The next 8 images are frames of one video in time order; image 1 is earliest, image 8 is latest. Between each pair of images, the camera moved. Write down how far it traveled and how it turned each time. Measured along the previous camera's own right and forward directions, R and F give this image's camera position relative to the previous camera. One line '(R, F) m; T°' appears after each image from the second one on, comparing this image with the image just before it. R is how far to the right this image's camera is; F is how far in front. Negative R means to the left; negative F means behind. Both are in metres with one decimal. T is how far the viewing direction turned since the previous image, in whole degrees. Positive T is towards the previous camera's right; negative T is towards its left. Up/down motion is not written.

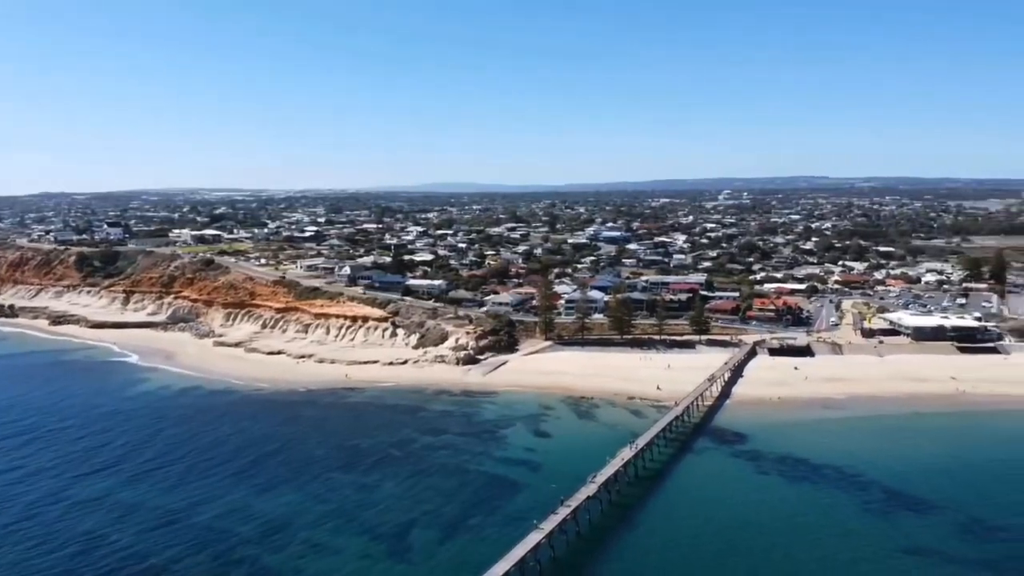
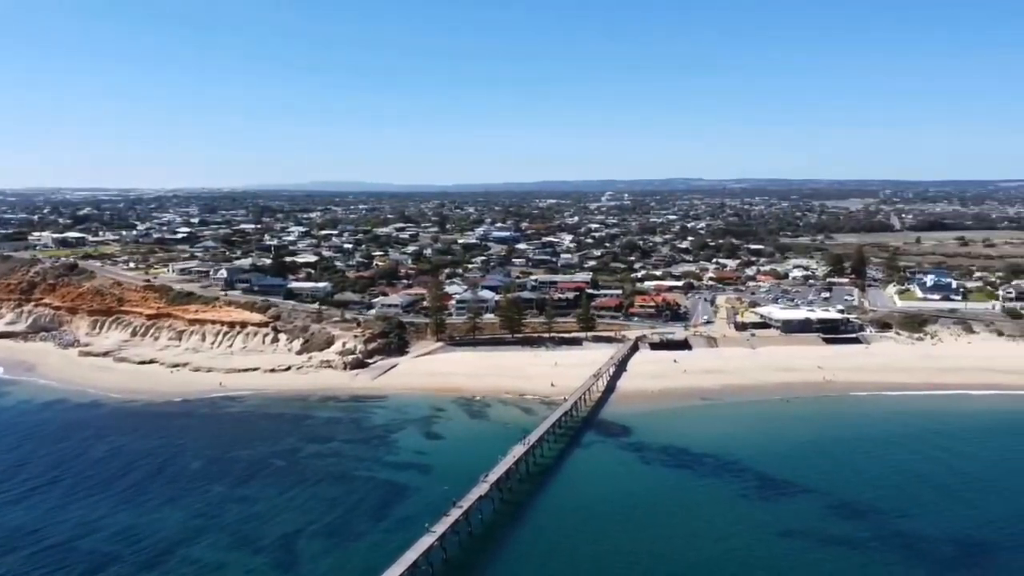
(-0.2, +0.4) m; +8°
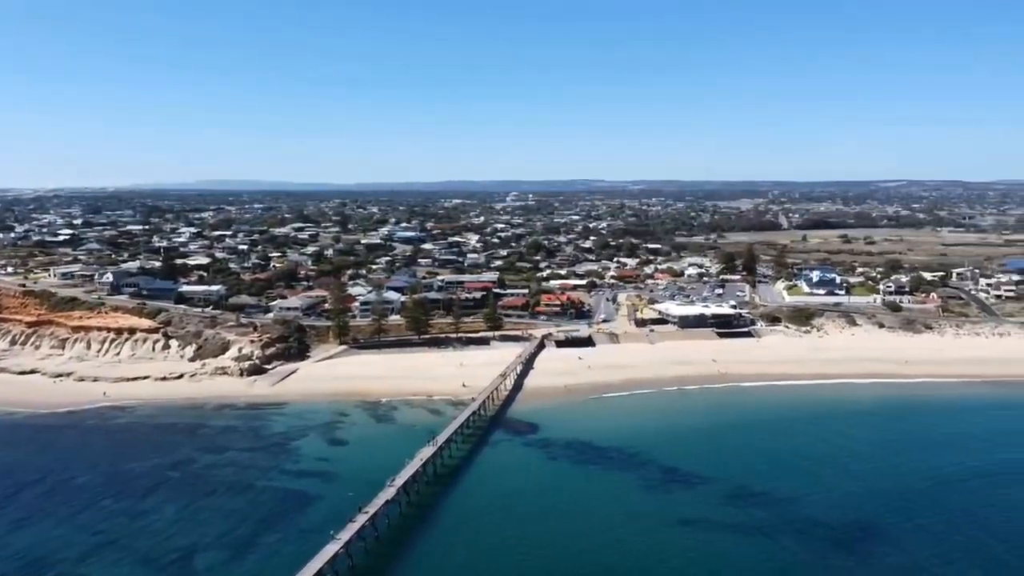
(-0.1, +0.2) m; +7°
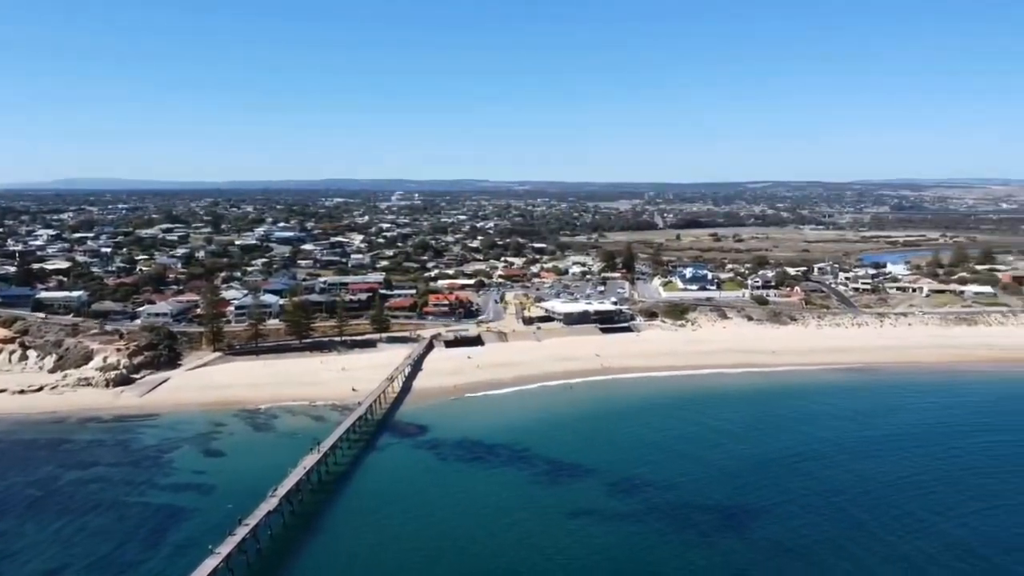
(+0.2, +0.1) m; +8°
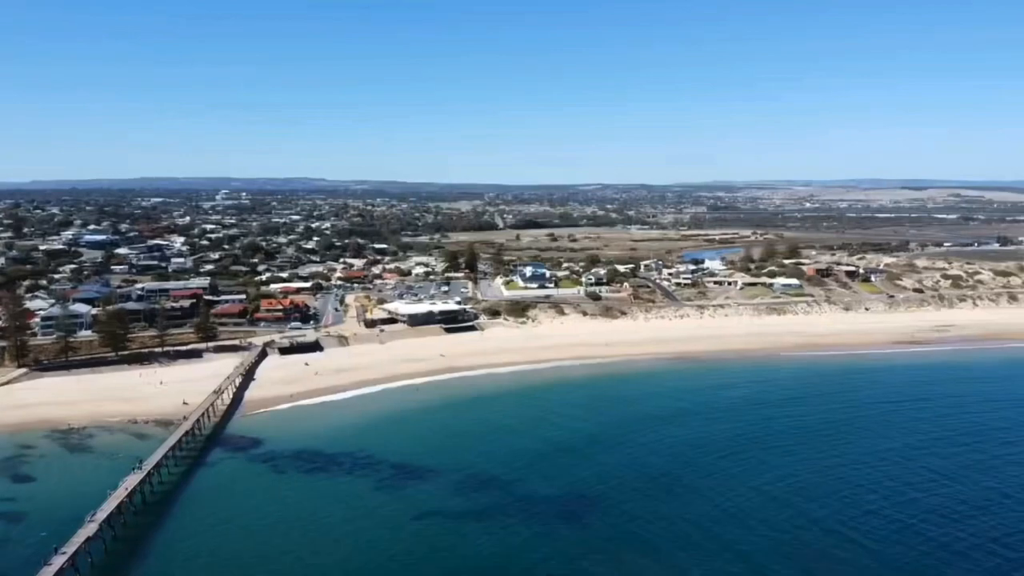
(+0.3, -0.3) m; +11°
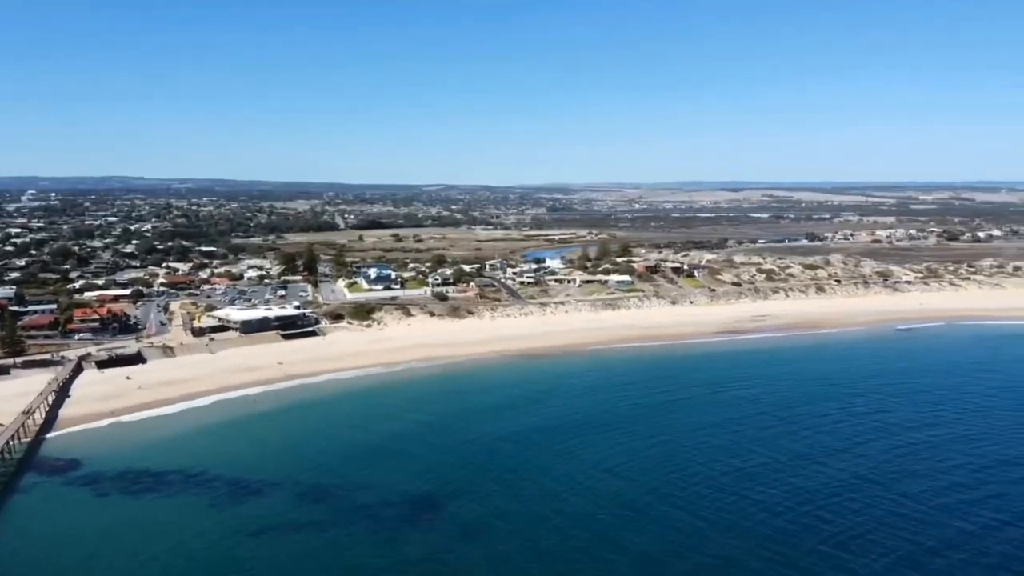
(-0.5, +0.2) m; +12°
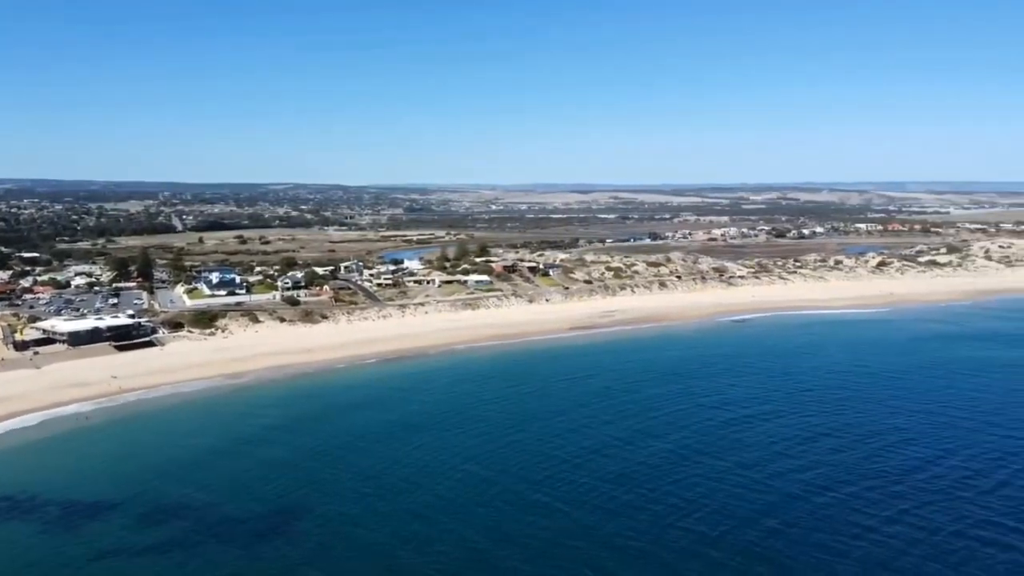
(+0.2, +0.2) m; +10°
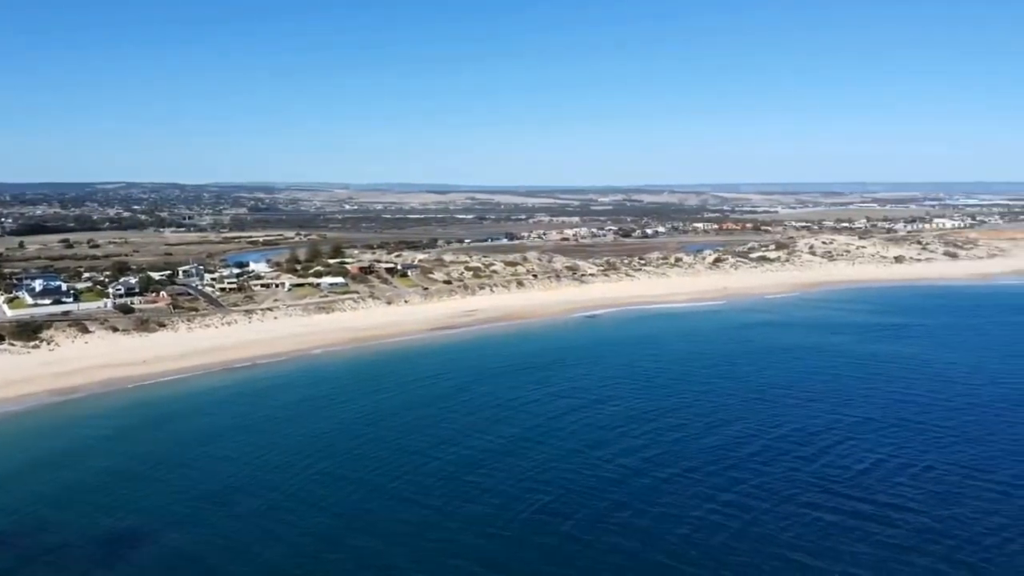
(+0.5, -0.3) m; +10°
